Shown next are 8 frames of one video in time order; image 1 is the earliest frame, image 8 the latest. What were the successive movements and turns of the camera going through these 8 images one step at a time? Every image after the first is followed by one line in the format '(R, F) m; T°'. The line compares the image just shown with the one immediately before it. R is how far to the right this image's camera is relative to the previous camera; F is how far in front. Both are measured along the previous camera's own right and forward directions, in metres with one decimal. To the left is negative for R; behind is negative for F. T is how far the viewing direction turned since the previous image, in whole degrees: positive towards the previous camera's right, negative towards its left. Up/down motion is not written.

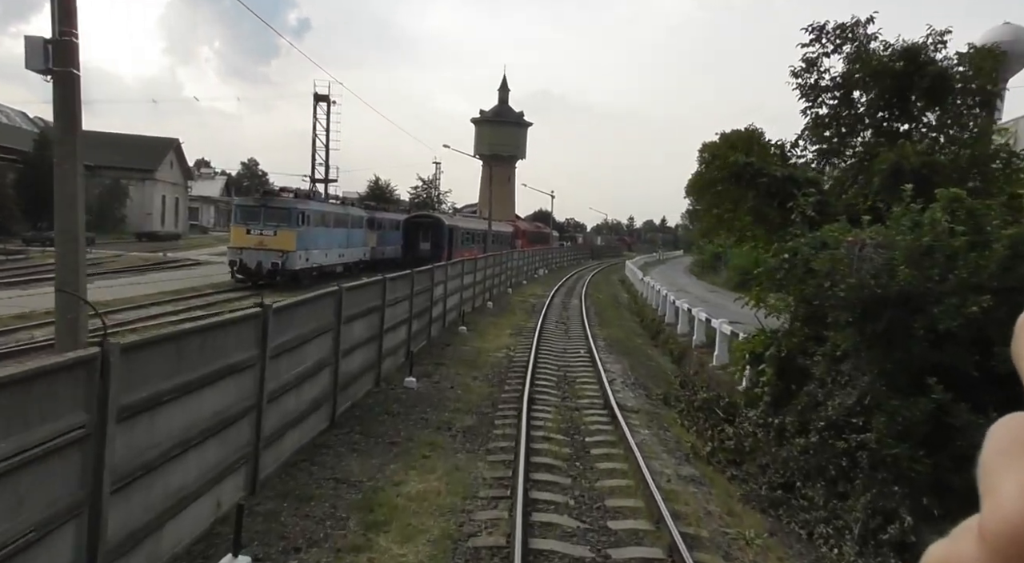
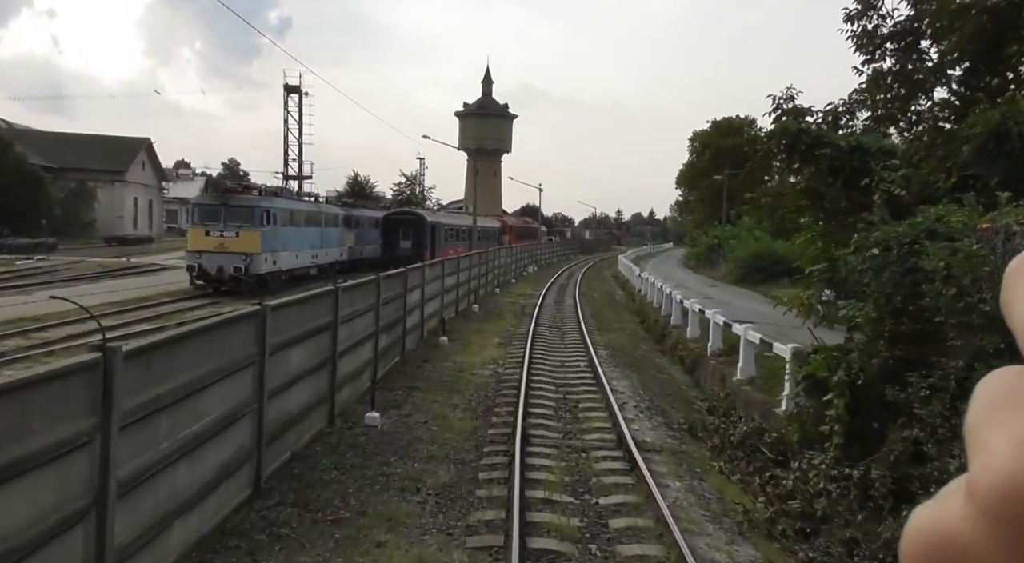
(0.0, +1.8) m; +1°
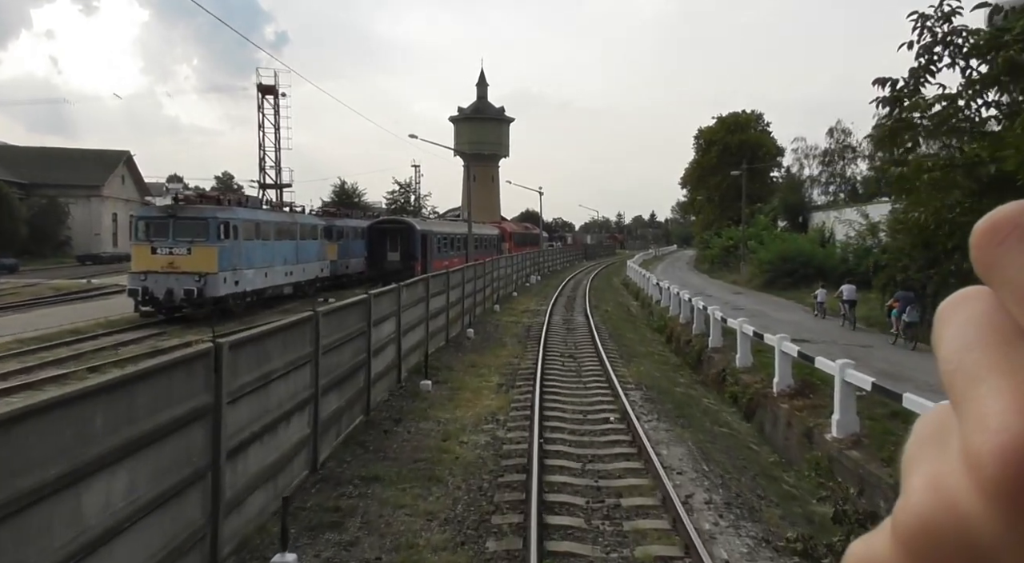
(0.0, +2.9) m; 0°
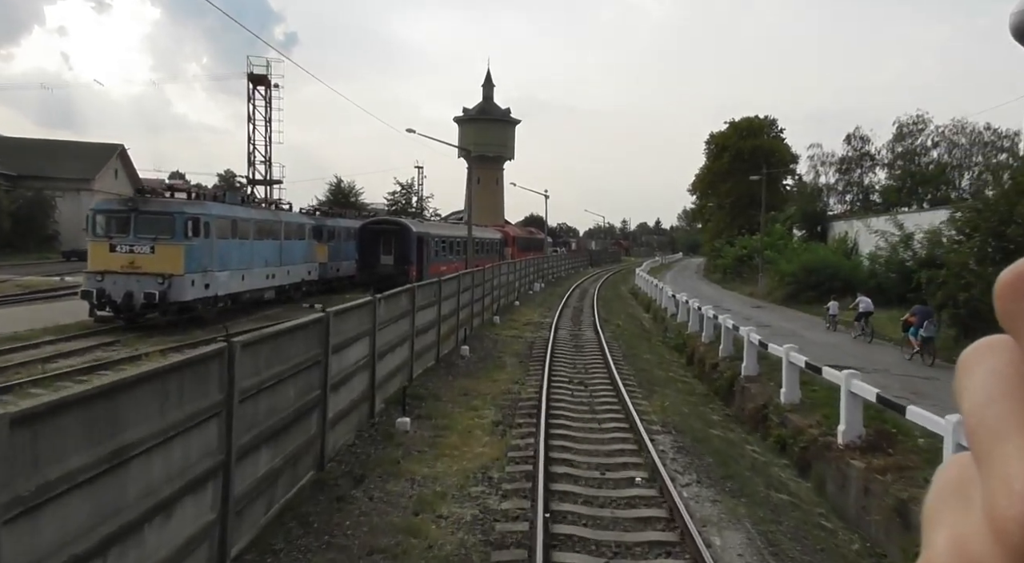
(0.0, +1.8) m; 0°
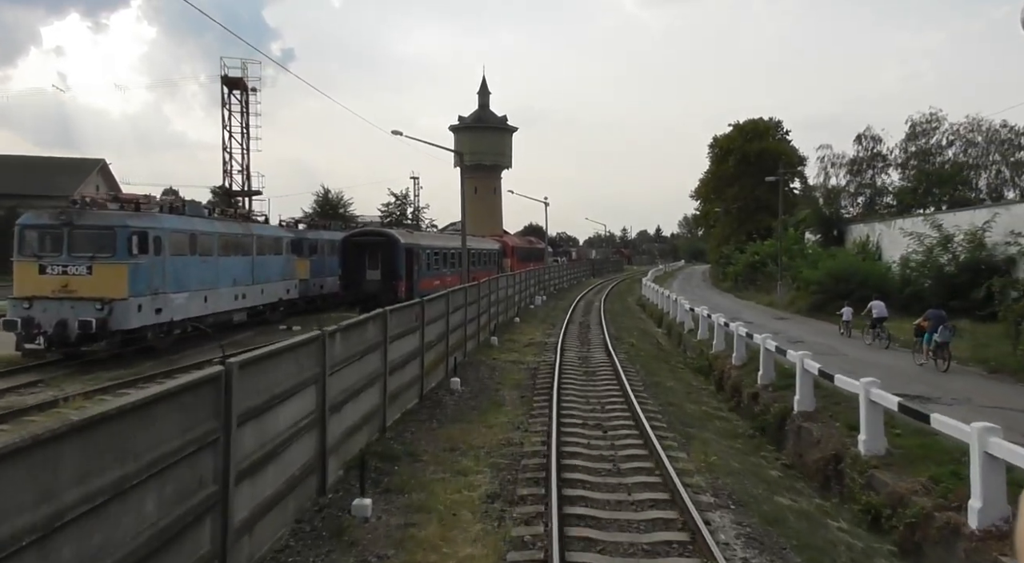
(0.0, +2.1) m; 0°
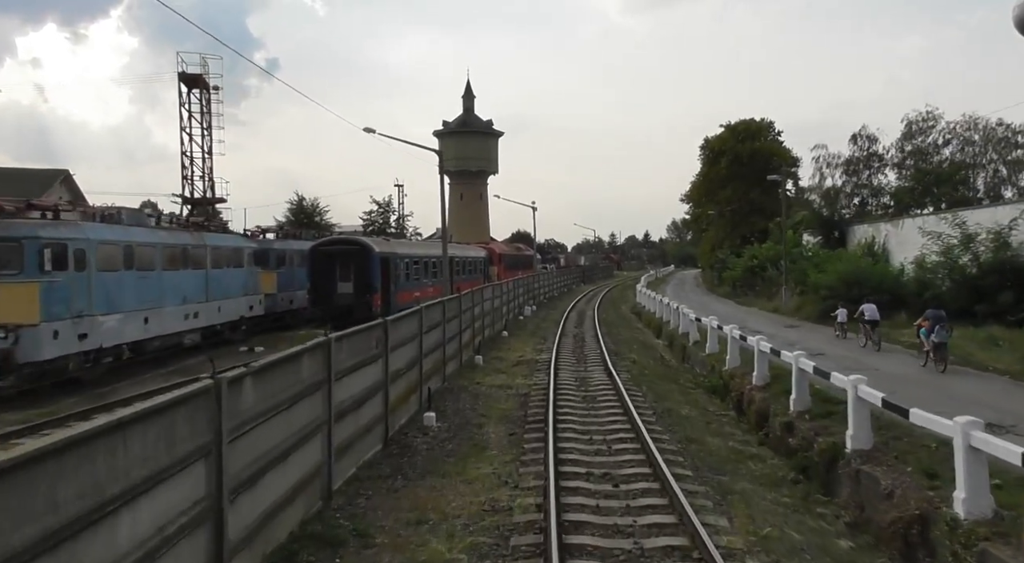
(+0.1, +1.8) m; +1°
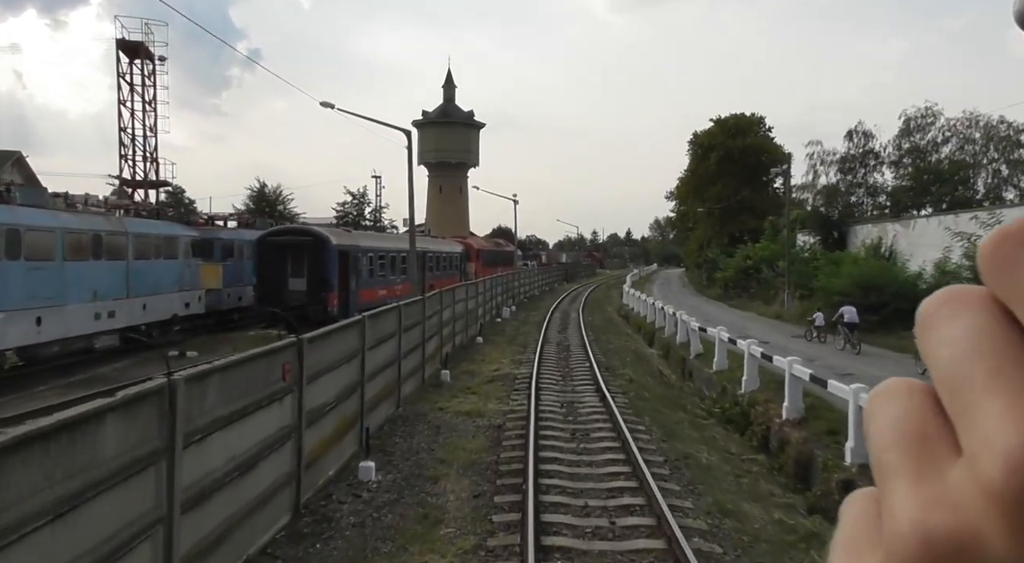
(+0.1, +2.3) m; +2°
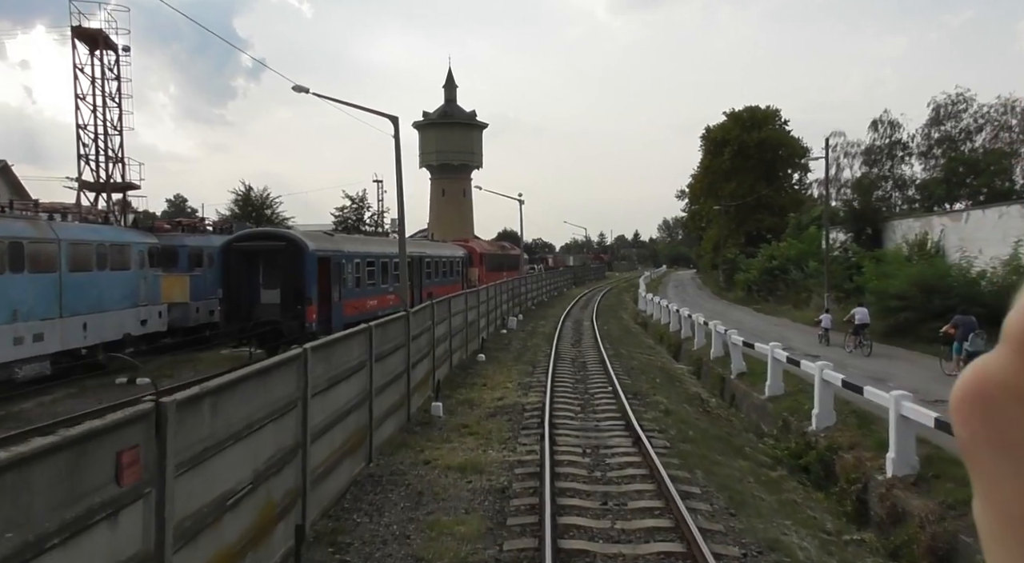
(0.0, +2.3) m; -1°
